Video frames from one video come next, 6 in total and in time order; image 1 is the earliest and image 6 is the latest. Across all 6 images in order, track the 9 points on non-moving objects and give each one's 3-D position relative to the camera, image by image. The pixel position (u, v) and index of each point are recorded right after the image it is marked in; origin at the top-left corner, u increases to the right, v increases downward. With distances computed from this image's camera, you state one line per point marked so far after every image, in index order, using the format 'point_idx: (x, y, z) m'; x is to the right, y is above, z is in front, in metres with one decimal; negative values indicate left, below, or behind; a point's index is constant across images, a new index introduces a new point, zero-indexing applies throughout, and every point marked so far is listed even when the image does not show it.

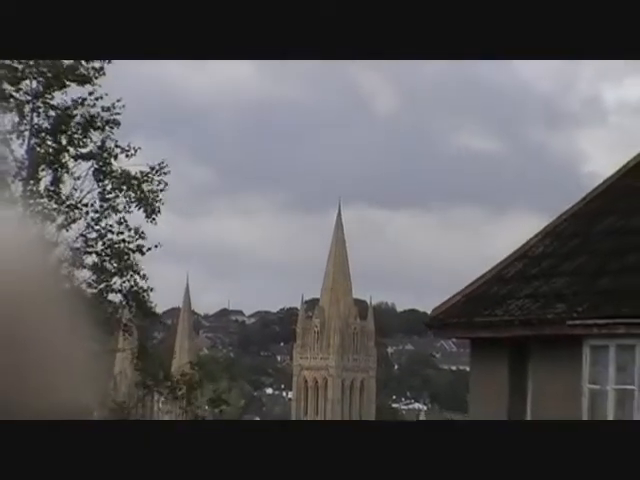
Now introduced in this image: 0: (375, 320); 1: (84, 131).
0: (+0.2, -0.2, +3.3) m
1: (-0.7, +0.3, +3.3) m
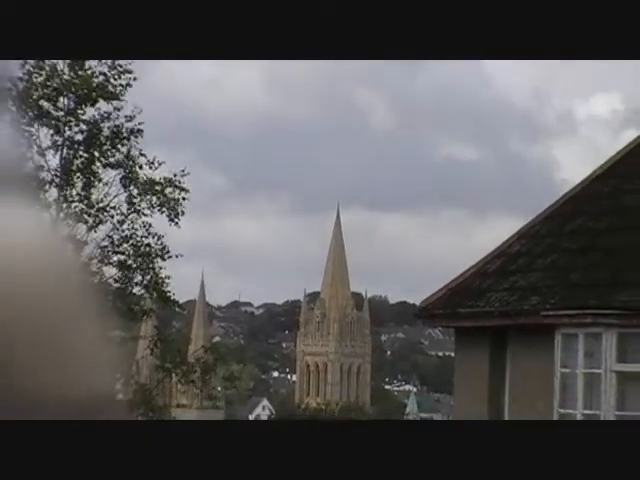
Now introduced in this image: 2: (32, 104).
0: (+0.2, -0.2, +3.7) m
1: (-0.7, +0.3, +3.7) m
2: (-1.0, +0.5, +3.7) m
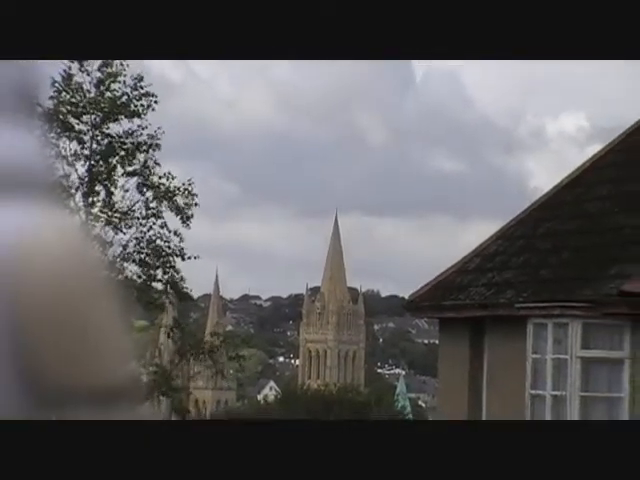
0: (+0.2, -0.2, +4.2) m
1: (-0.7, +0.3, +4.2) m
2: (-1.0, +0.5, +4.2) m
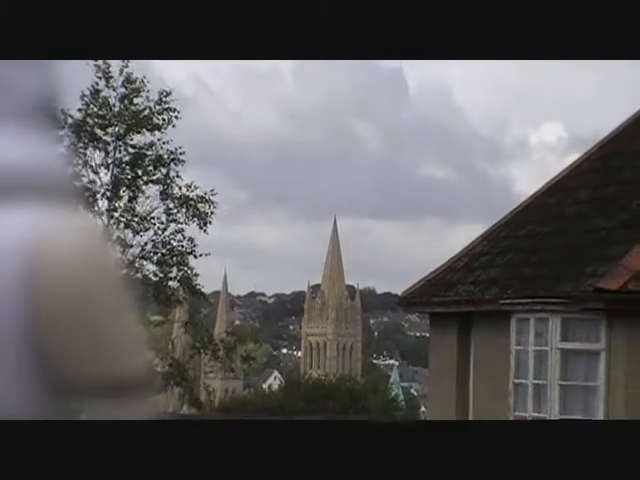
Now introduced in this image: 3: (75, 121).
0: (+0.2, -0.2, +4.5) m
1: (-0.7, +0.3, +4.6) m
2: (-1.0, +0.4, +4.5) m
3: (-1.0, +0.5, +4.5) m
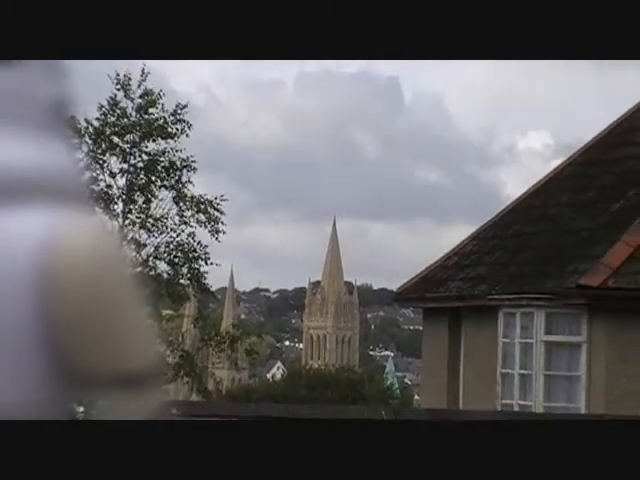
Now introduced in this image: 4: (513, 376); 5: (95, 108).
0: (+0.2, -0.2, +4.8) m
1: (-0.7, +0.3, +4.9) m
2: (-0.9, +0.4, +4.8) m
3: (-1.0, +0.5, +4.8) m
4: (+0.9, -0.6, +5.0) m
5: (-1.0, +0.6, +4.8) m
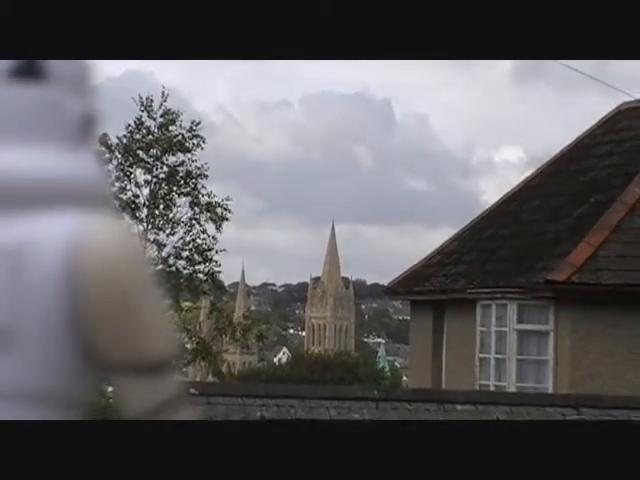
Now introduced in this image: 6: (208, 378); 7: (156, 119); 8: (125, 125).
0: (+0.2, -0.2, +5.5) m
1: (-0.7, +0.3, +5.5) m
2: (-0.9, +0.4, +5.5) m
3: (-1.0, +0.5, +5.5) m
4: (+0.9, -0.6, +5.6) m
5: (-1.0, +0.6, +5.5) m
6: (-0.5, -0.7, +5.3) m
7: (-0.8, +0.6, +5.5) m
8: (-1.0, +0.6, +5.5) m
